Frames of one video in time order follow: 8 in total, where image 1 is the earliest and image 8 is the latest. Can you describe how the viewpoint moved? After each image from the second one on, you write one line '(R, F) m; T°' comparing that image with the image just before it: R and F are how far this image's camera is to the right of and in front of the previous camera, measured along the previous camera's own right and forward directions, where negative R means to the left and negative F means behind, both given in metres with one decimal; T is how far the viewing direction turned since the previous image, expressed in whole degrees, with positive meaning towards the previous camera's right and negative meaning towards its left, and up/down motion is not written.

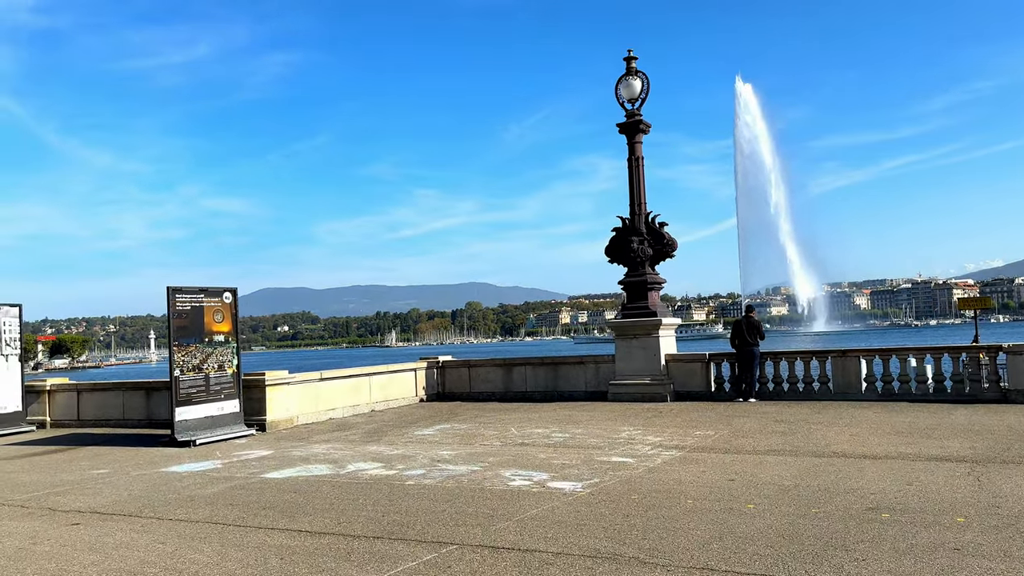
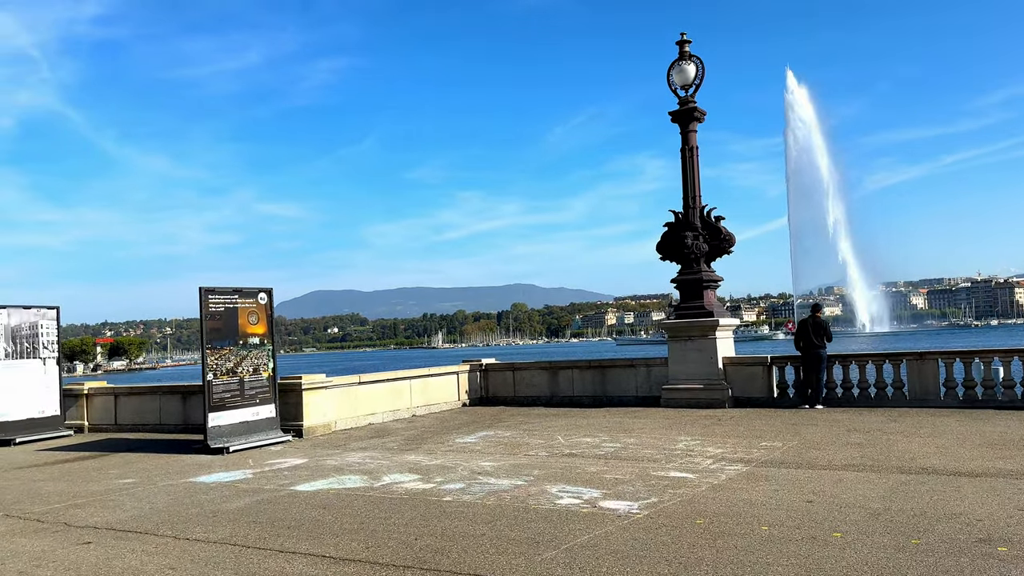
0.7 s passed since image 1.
(0.0, +0.8) m; -3°
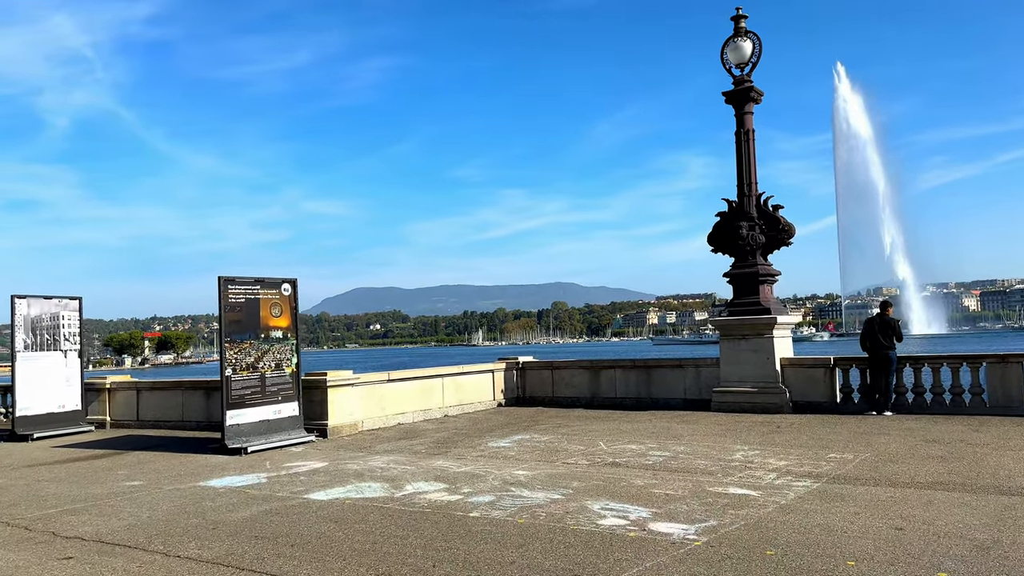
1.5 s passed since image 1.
(0.0, +1.0) m; -3°
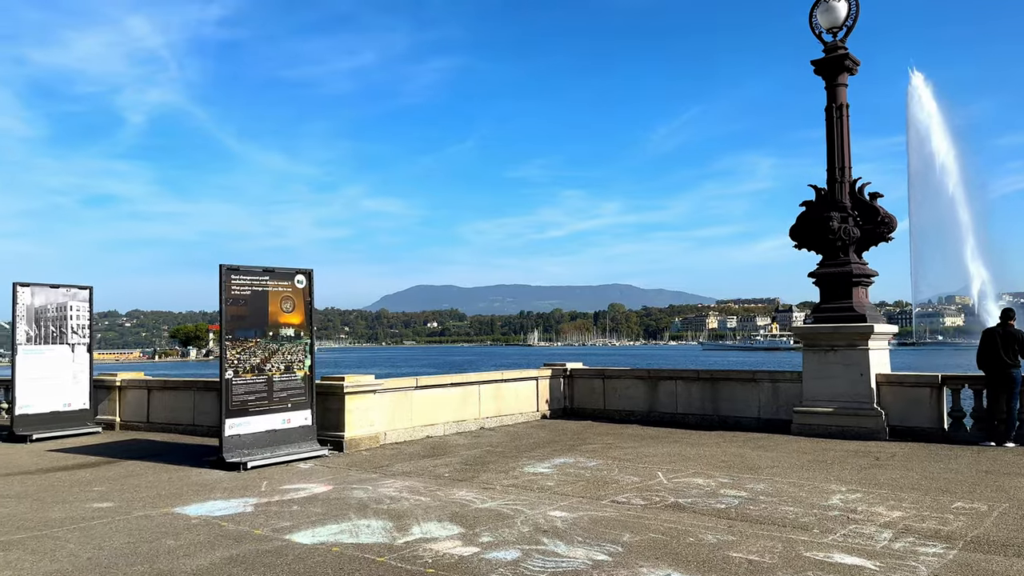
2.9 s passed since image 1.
(+0.2, +1.8) m; -4°
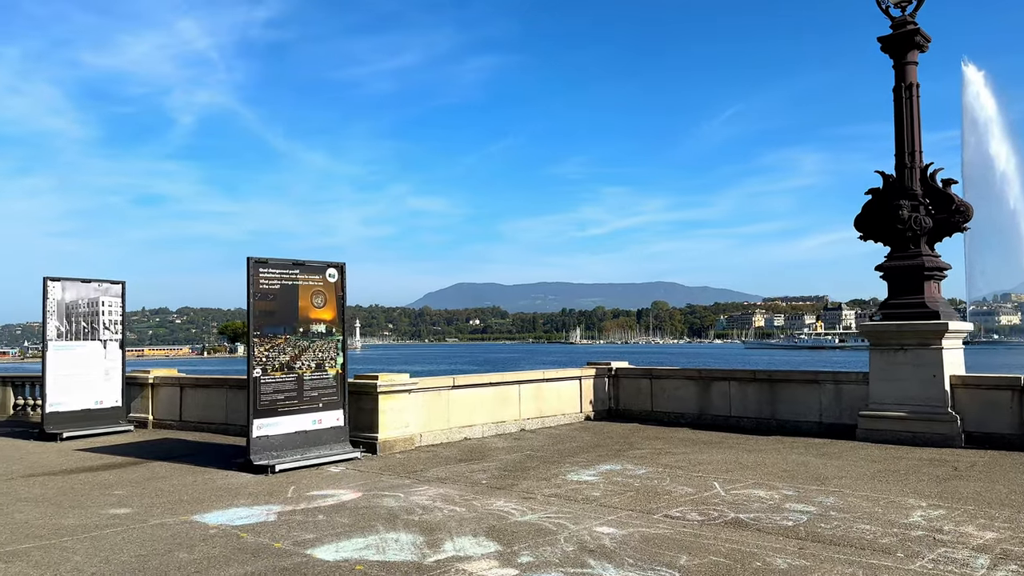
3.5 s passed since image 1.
(0.0, +0.7) m; -3°
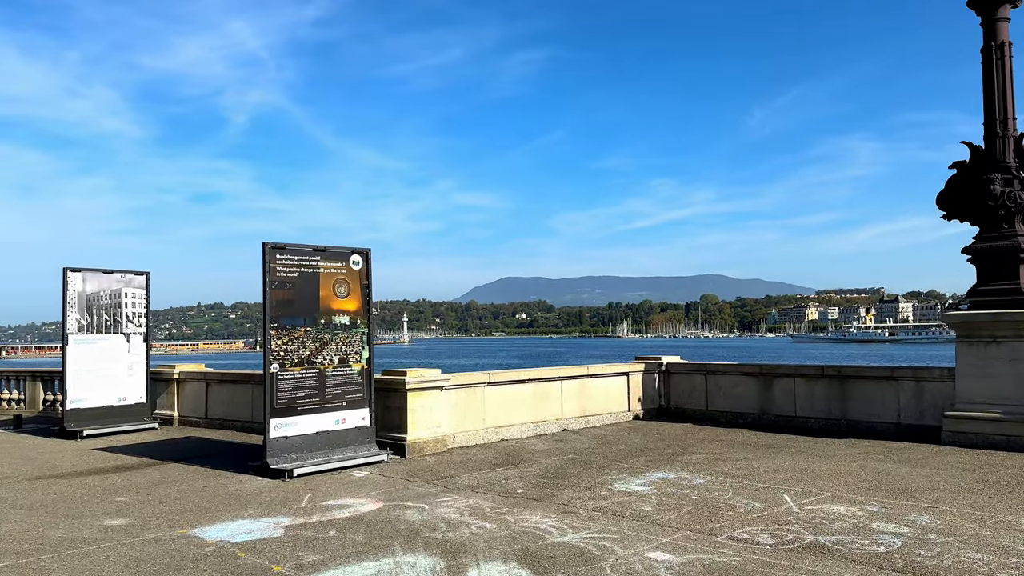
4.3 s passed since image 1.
(+0.1, +1.0) m; -3°
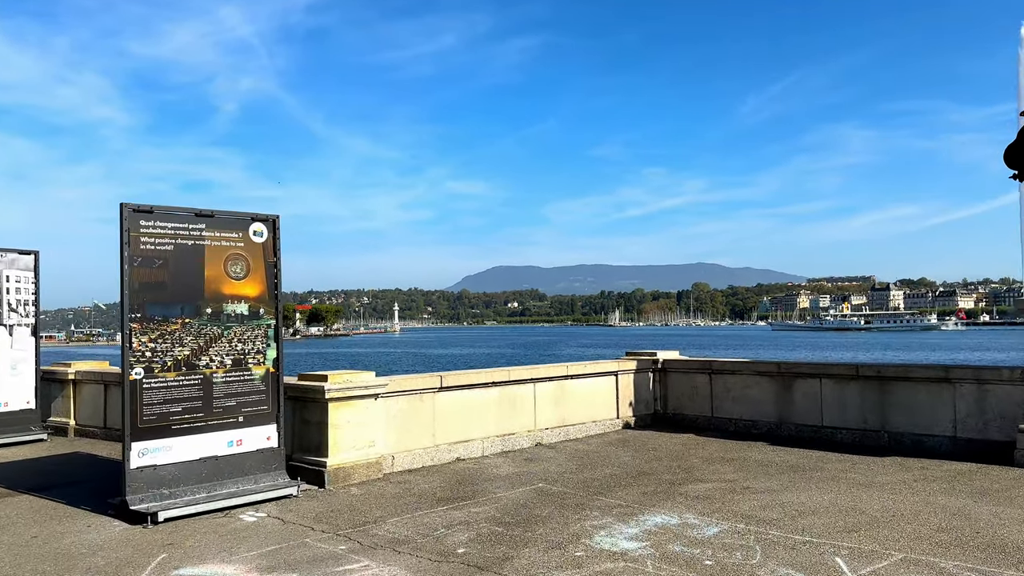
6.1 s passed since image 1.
(+0.4, +2.3) m; +1°
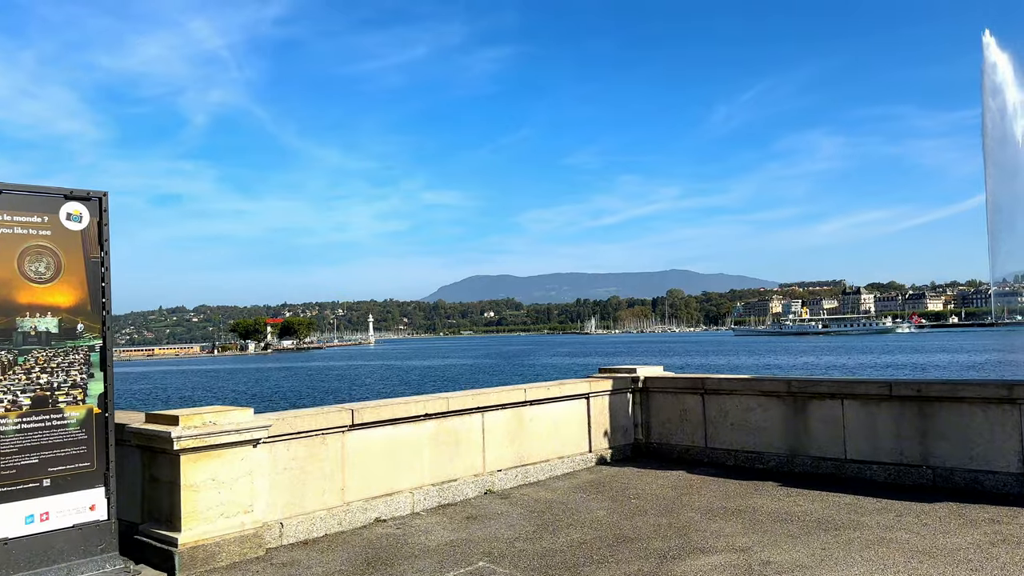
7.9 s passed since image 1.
(+0.4, +2.1) m; +2°
